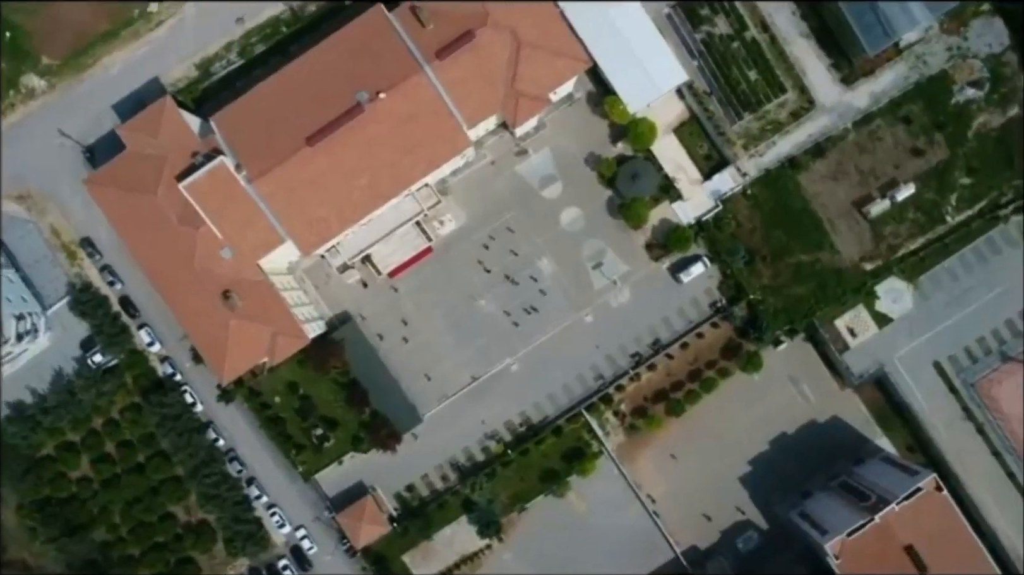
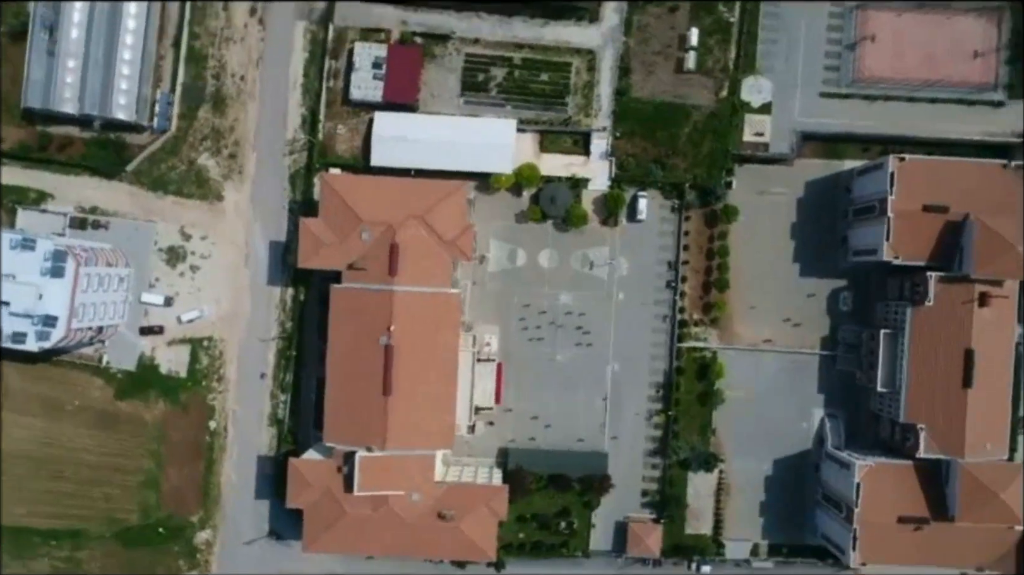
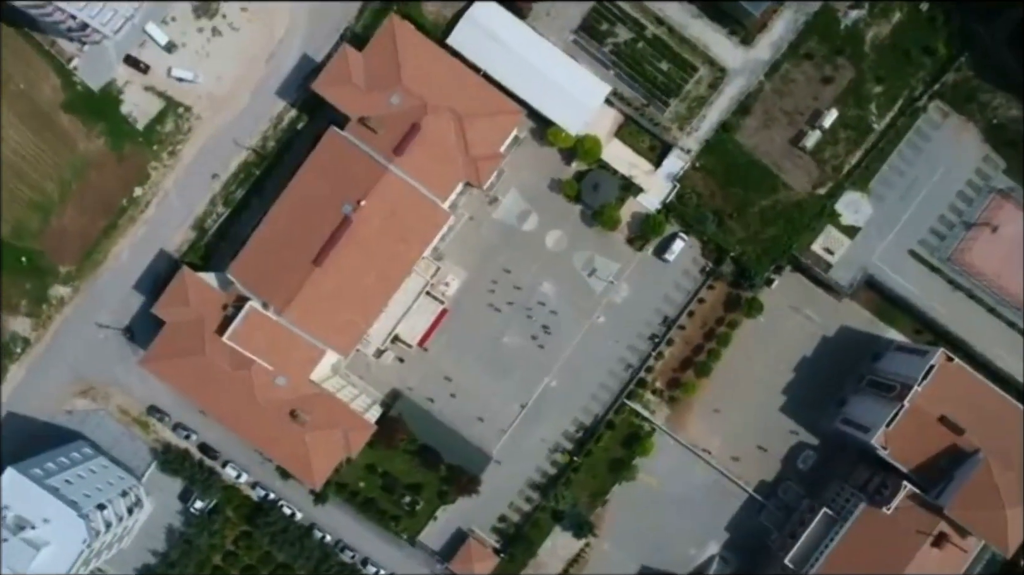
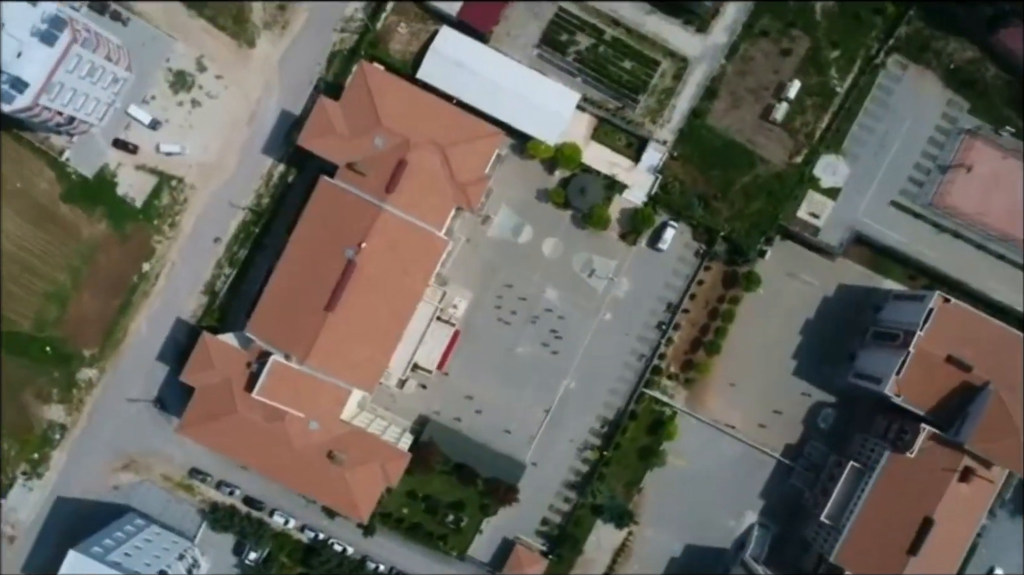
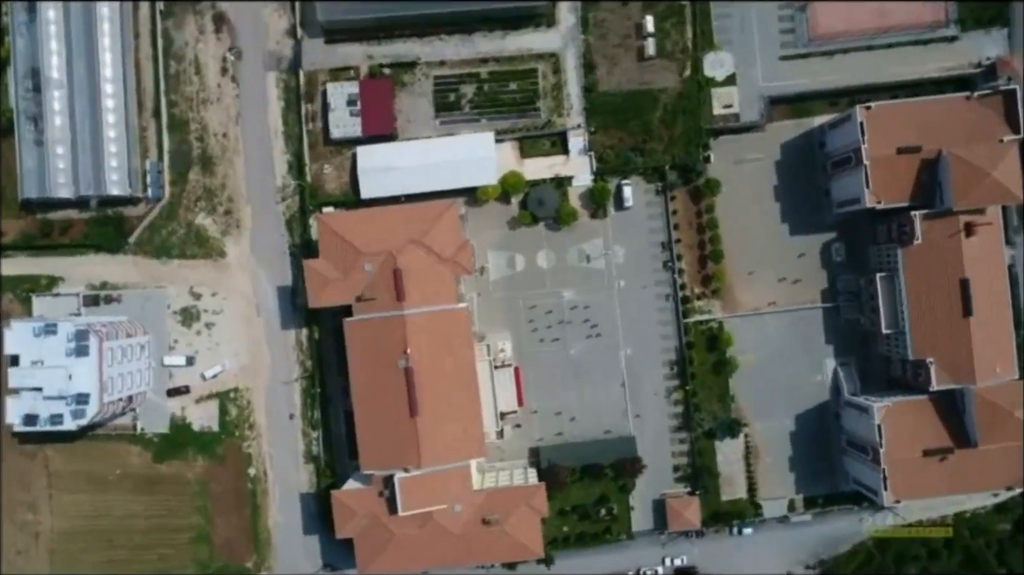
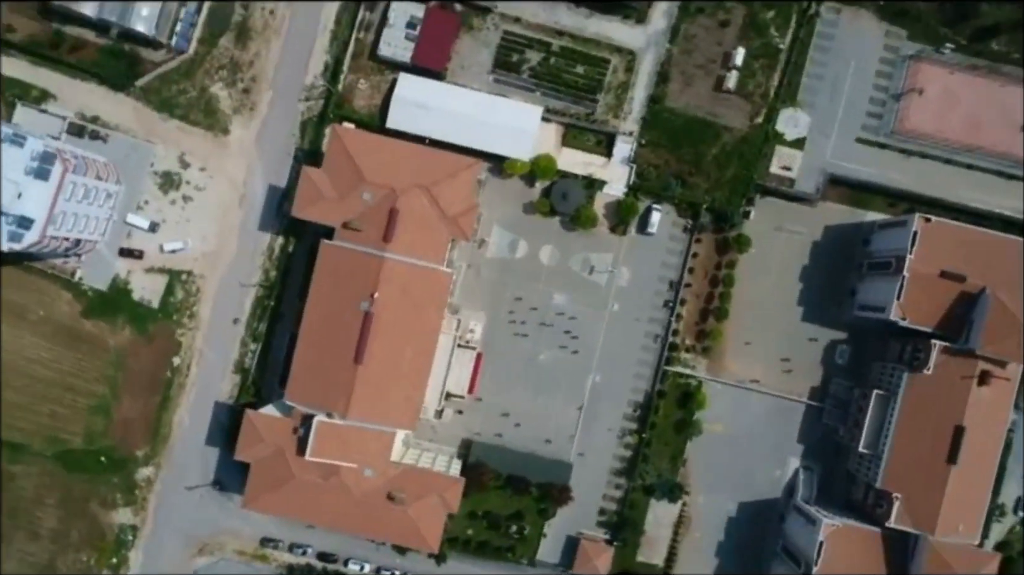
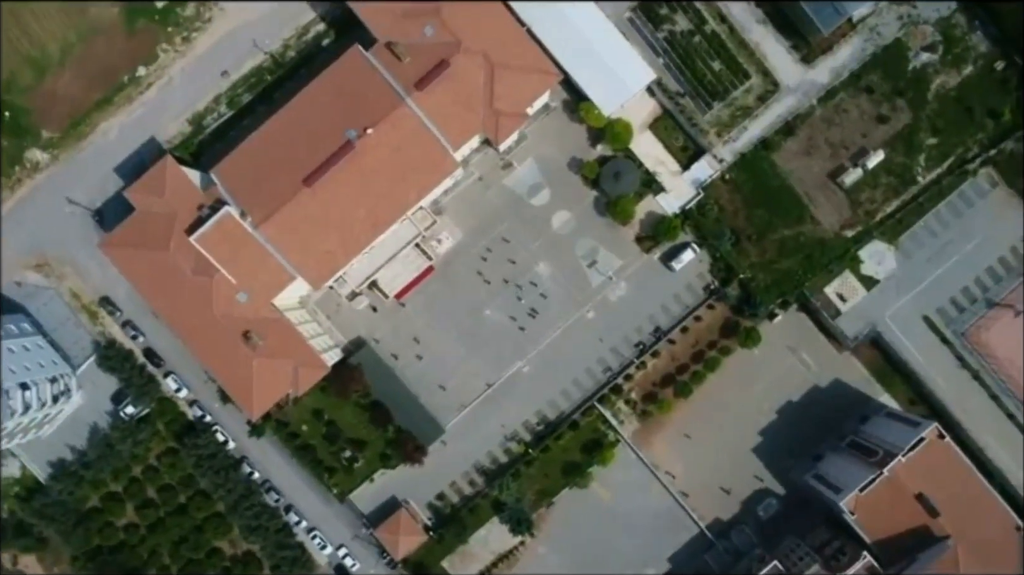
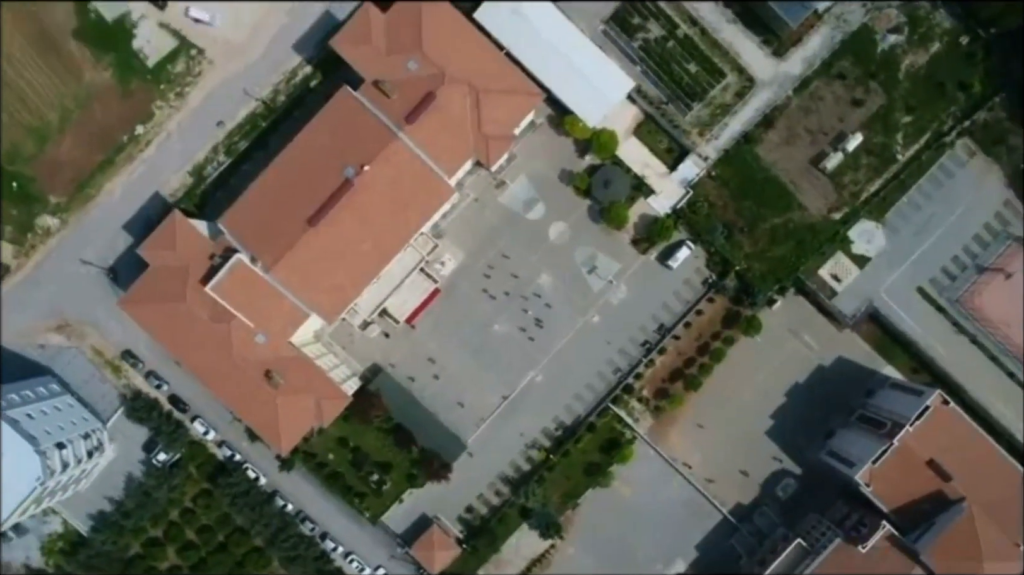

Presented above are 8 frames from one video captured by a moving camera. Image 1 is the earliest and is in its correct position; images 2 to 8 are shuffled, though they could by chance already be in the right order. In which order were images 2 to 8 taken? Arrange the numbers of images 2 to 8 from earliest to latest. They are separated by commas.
7, 8, 3, 4, 6, 2, 5
